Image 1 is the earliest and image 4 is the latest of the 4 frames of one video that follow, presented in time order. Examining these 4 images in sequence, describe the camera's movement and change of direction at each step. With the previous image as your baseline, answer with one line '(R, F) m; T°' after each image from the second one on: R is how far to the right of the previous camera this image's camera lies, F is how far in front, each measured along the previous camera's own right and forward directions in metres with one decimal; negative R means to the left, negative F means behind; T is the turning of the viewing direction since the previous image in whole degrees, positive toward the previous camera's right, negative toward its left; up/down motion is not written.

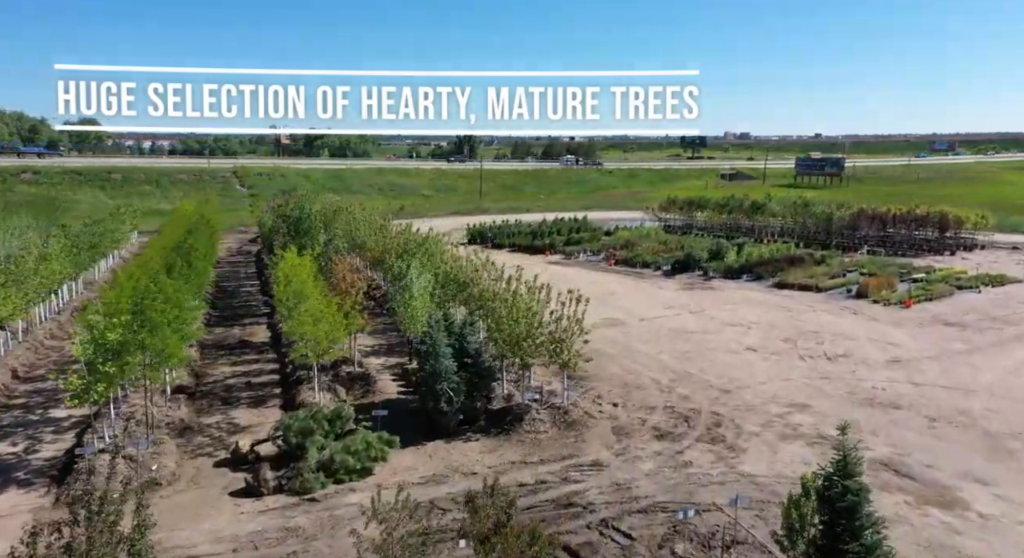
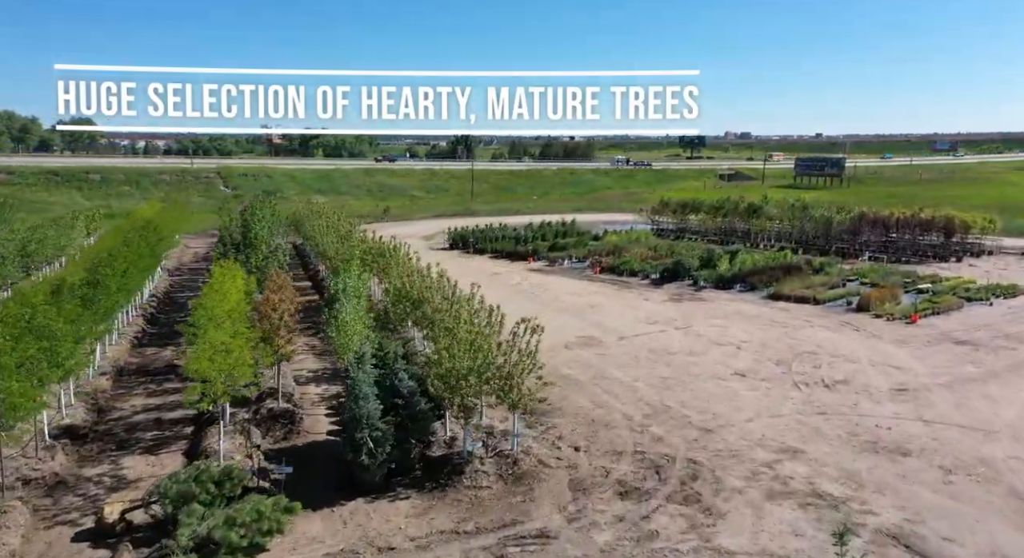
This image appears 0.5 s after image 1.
(+0.9, +2.3) m; 0°
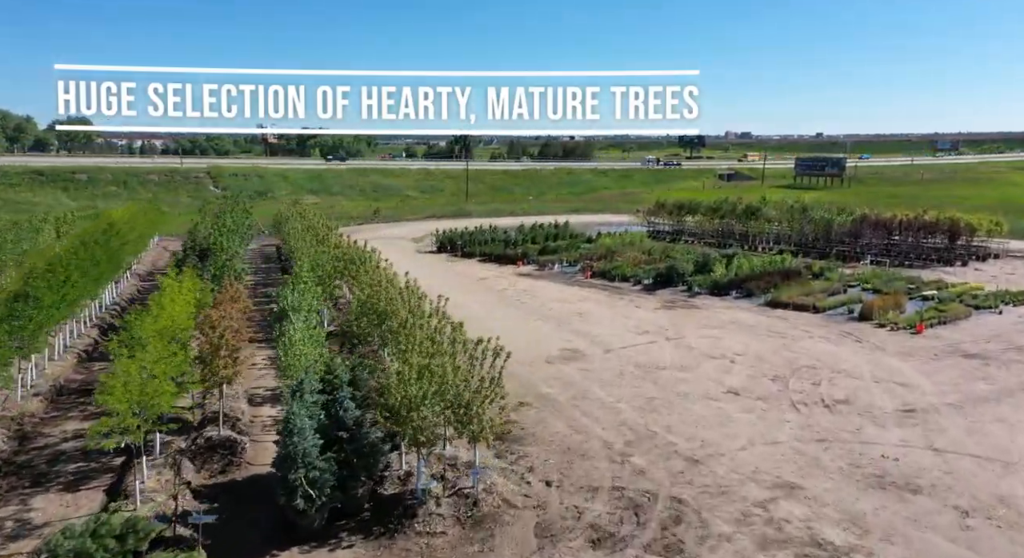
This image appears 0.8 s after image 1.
(+0.6, +1.5) m; 0°
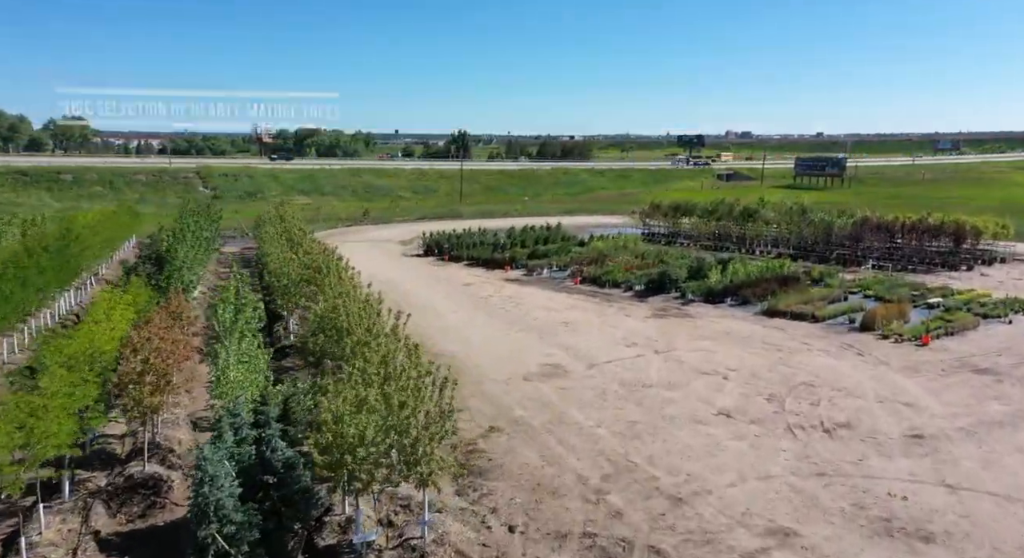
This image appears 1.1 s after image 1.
(+0.6, +1.5) m; 0°
